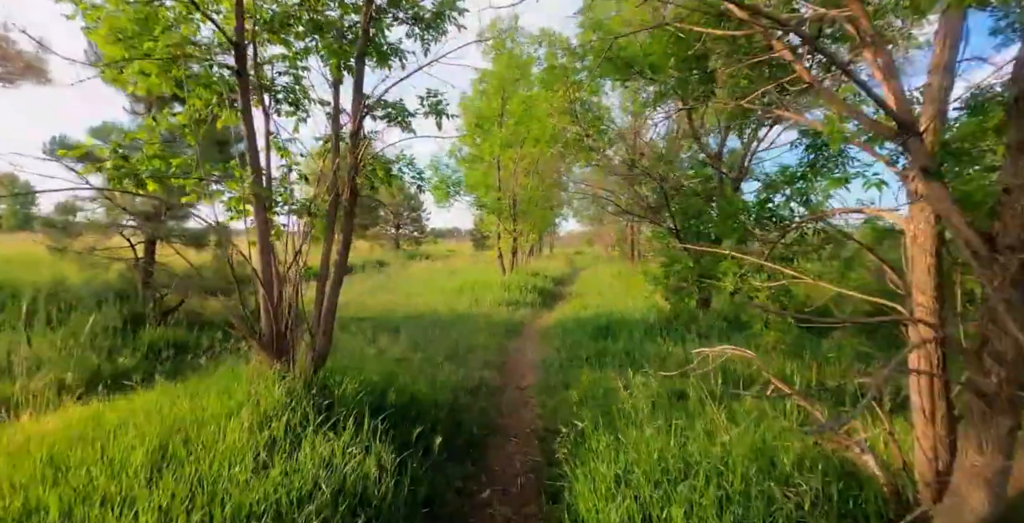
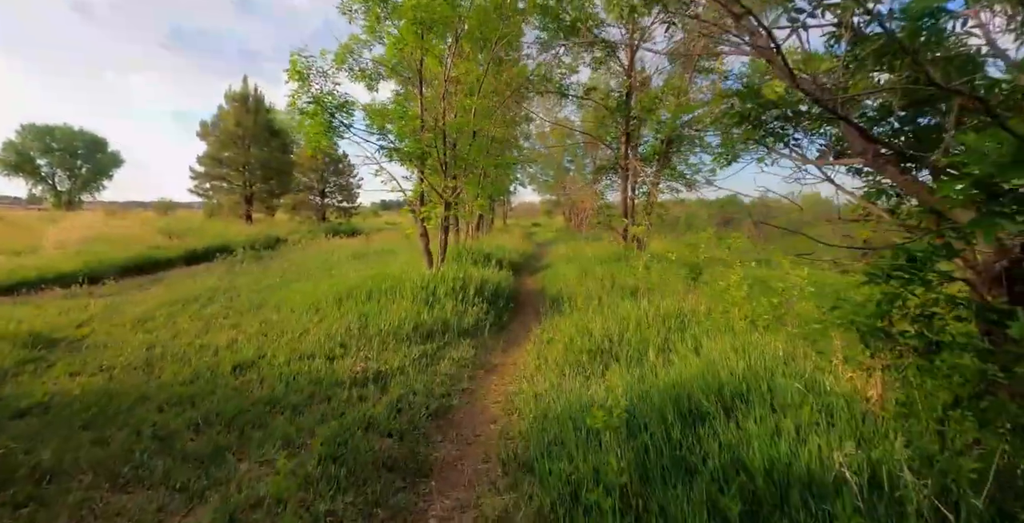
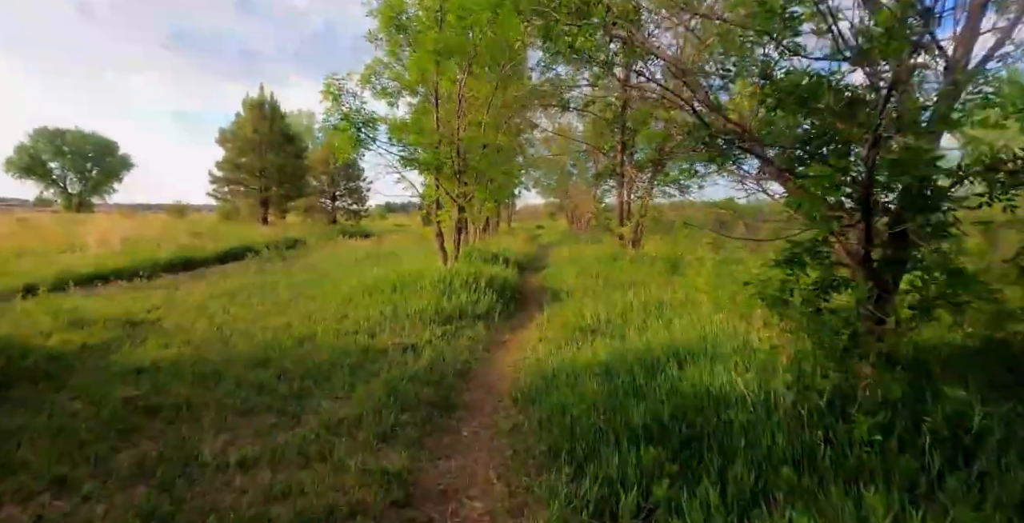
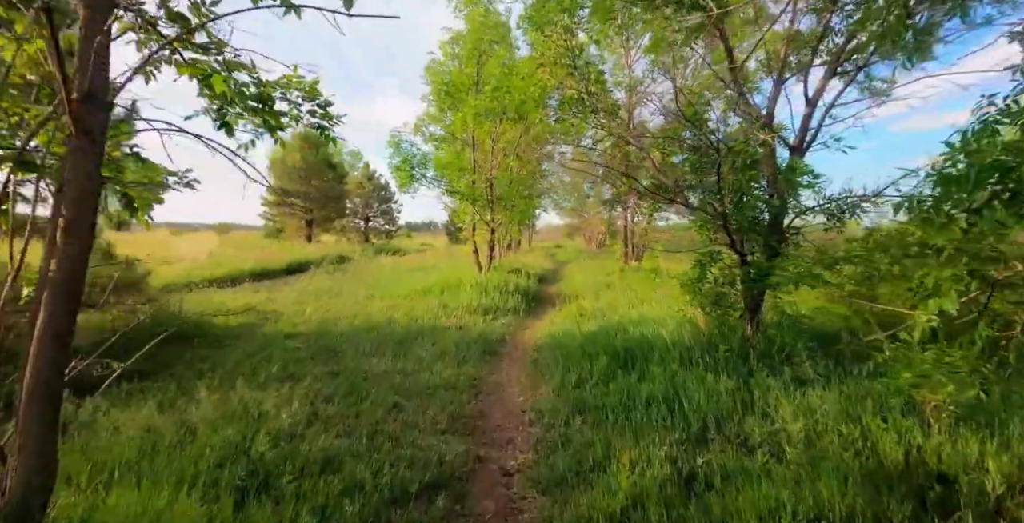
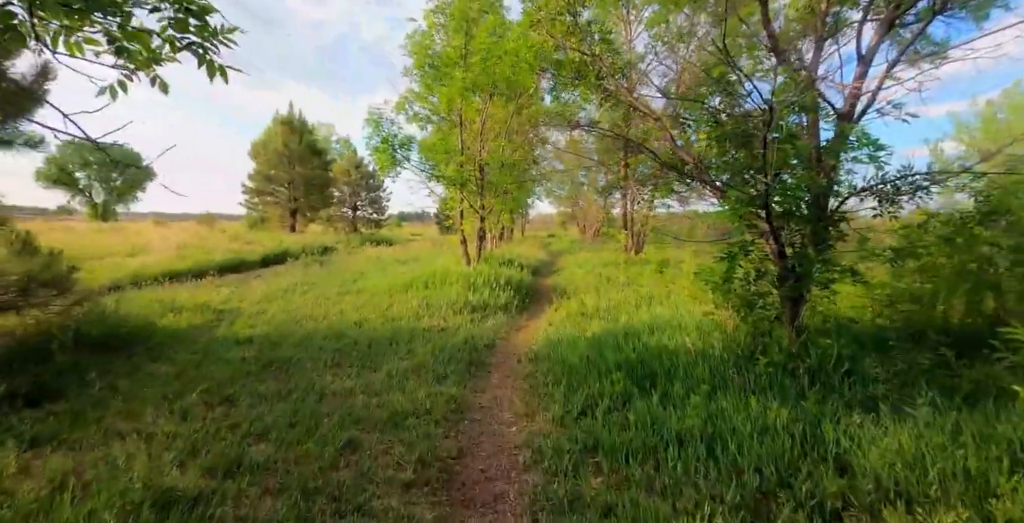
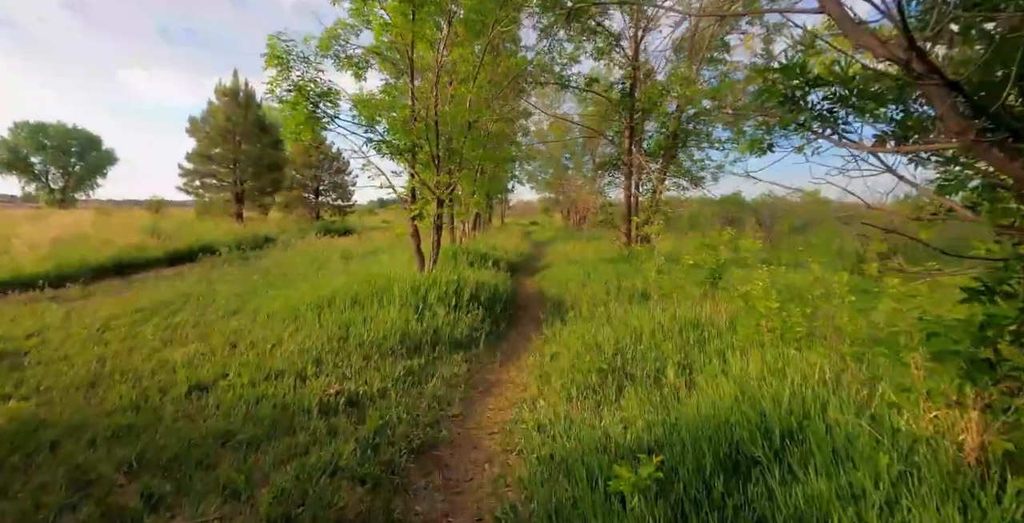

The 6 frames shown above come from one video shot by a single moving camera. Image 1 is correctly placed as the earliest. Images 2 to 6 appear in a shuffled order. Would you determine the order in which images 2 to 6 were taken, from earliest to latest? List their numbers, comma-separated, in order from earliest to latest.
4, 5, 3, 2, 6
